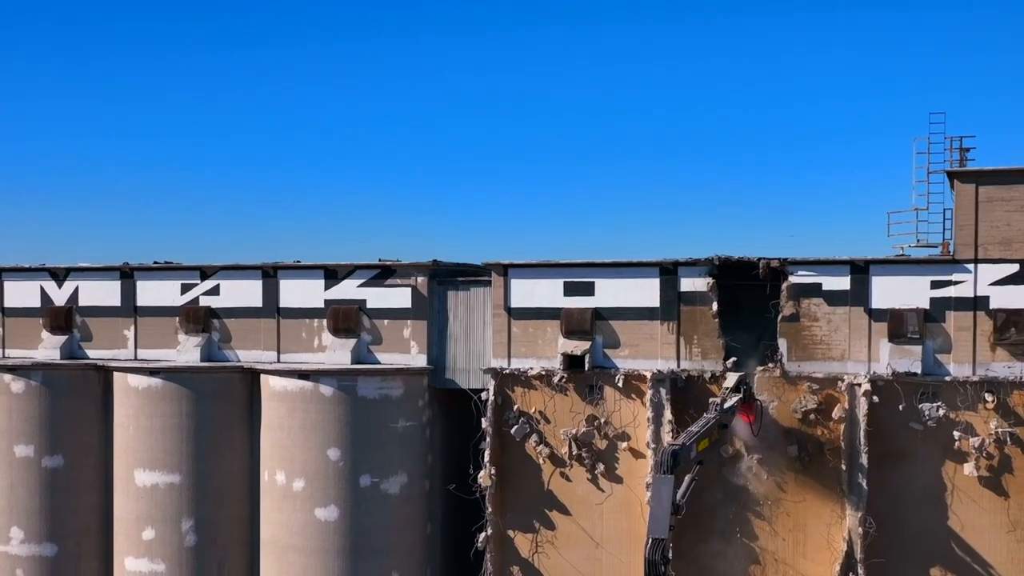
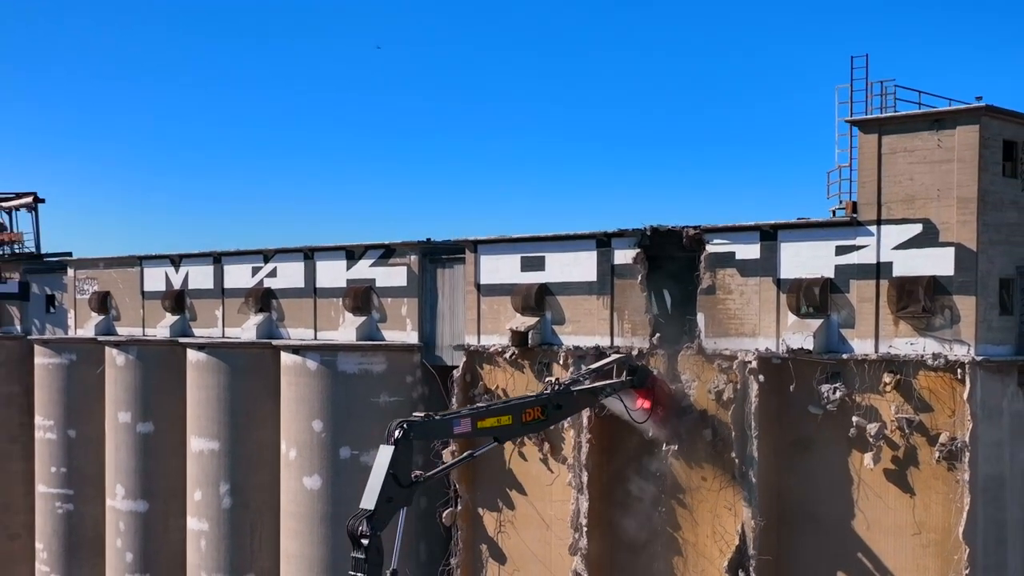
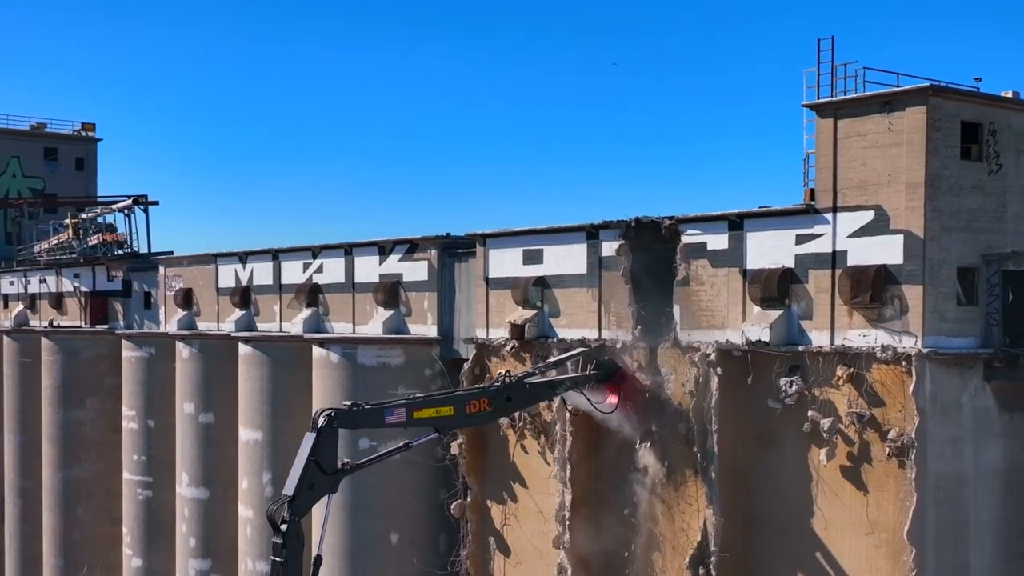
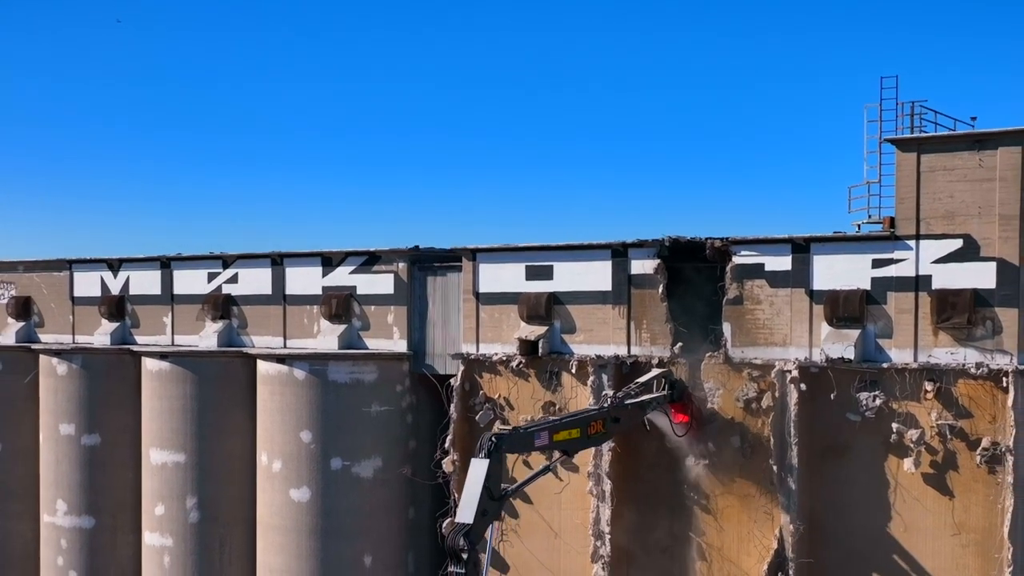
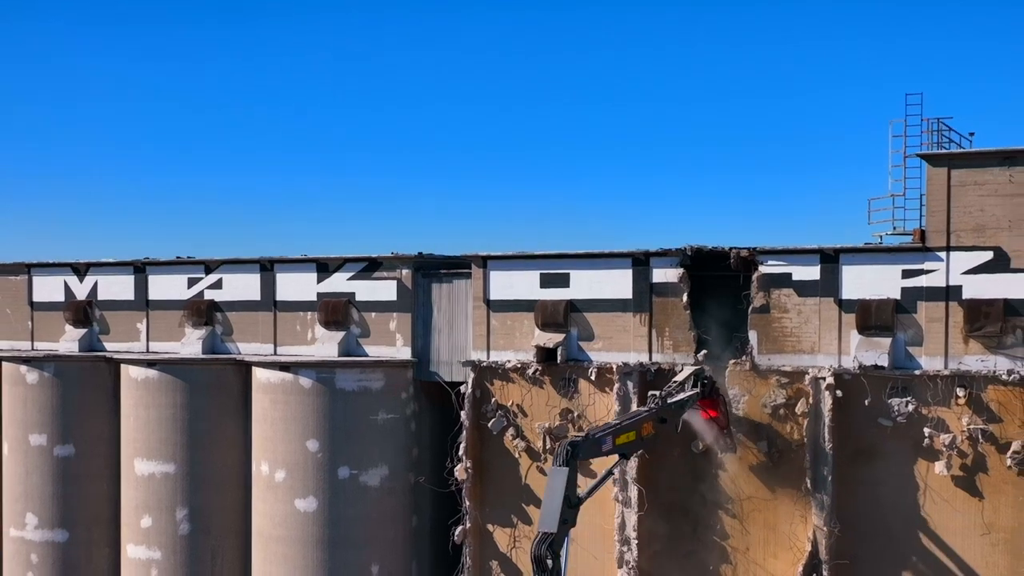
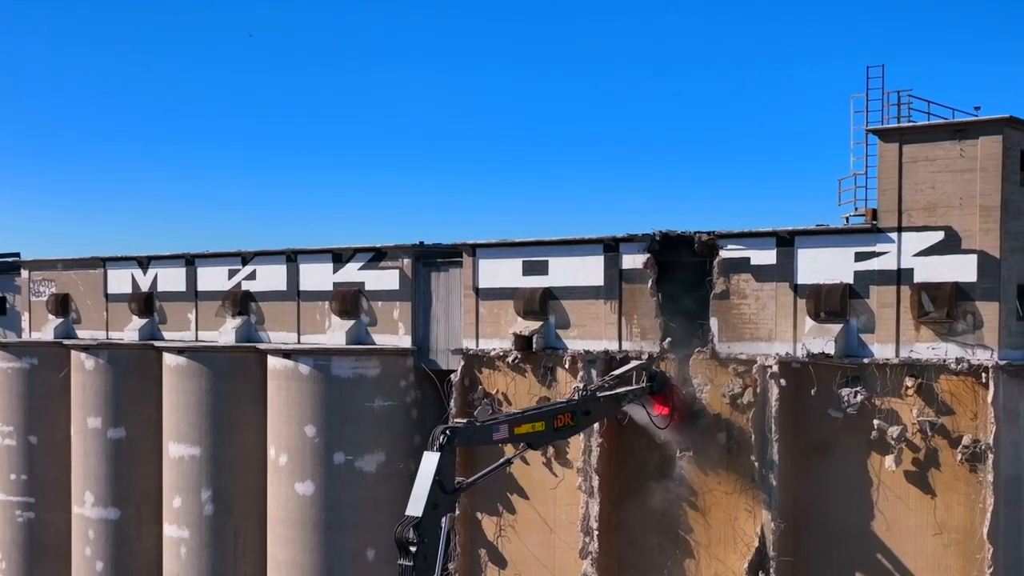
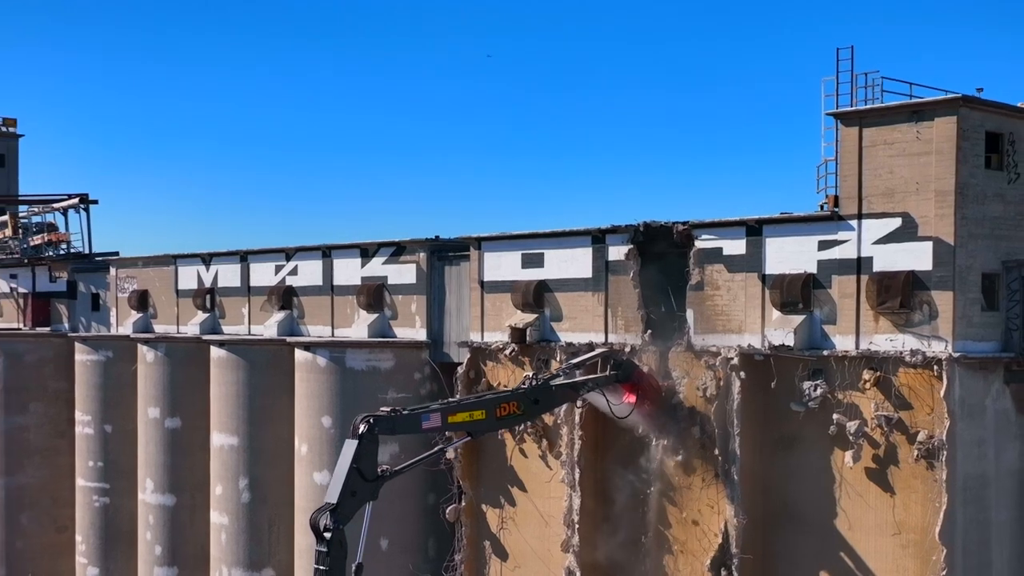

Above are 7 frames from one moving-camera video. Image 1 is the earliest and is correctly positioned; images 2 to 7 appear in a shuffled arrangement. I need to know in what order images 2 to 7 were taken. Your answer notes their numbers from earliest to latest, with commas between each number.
5, 4, 6, 2, 7, 3
